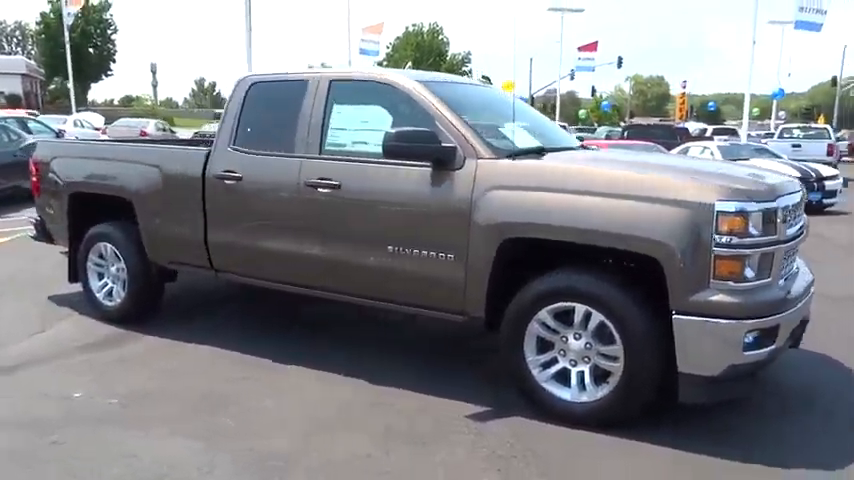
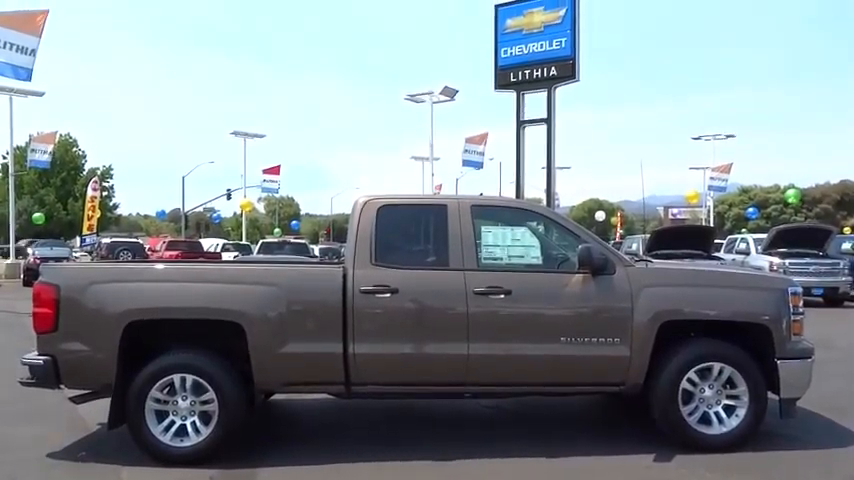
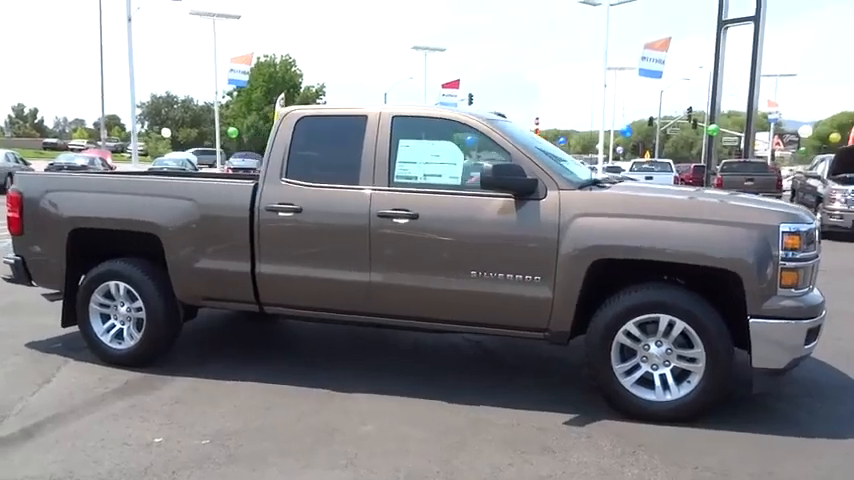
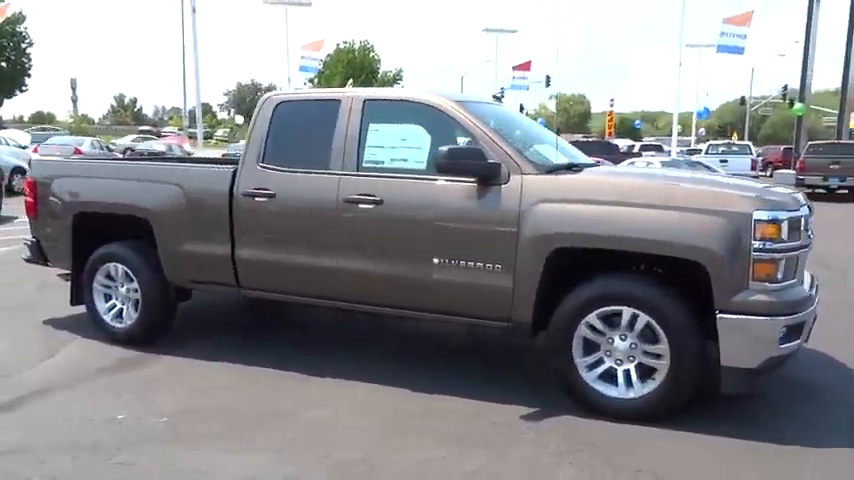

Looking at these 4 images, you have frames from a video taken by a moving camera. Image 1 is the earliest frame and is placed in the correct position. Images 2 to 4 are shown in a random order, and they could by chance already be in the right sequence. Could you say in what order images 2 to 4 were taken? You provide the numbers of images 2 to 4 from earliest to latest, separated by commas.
4, 3, 2
